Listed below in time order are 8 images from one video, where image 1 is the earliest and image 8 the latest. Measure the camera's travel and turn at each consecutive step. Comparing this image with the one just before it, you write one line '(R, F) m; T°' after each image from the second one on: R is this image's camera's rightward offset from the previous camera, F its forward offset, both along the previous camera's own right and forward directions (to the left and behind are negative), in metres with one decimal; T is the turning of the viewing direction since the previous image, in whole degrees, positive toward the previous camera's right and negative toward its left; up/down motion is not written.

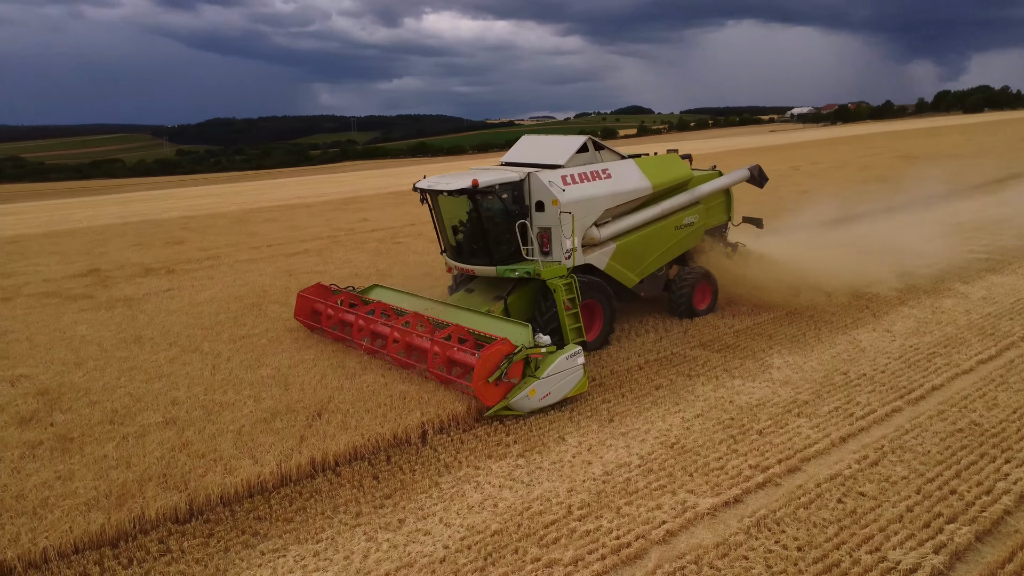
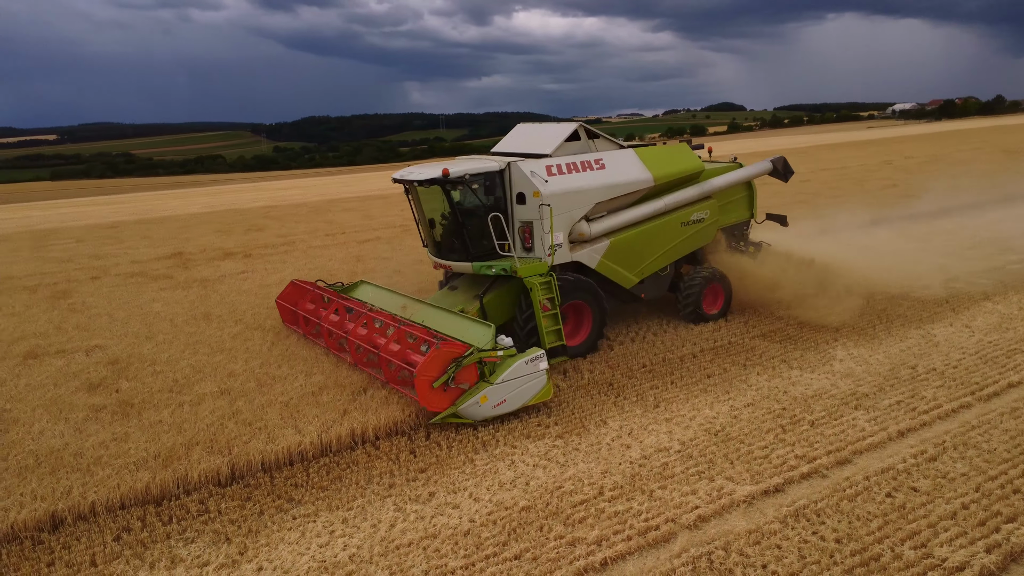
(+0.3, +0.1) m; -6°
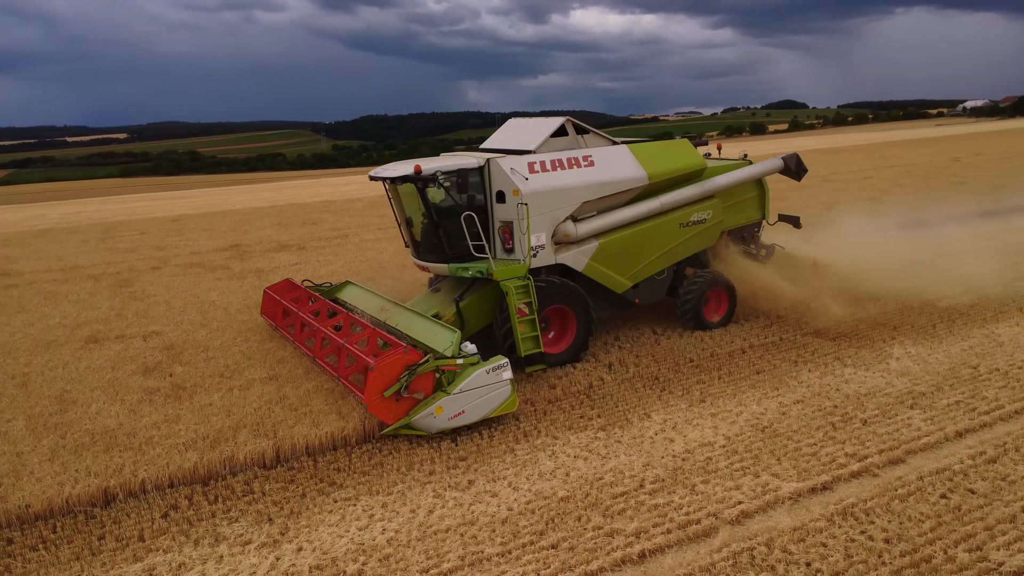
(+0.1, 0.0) m; -4°
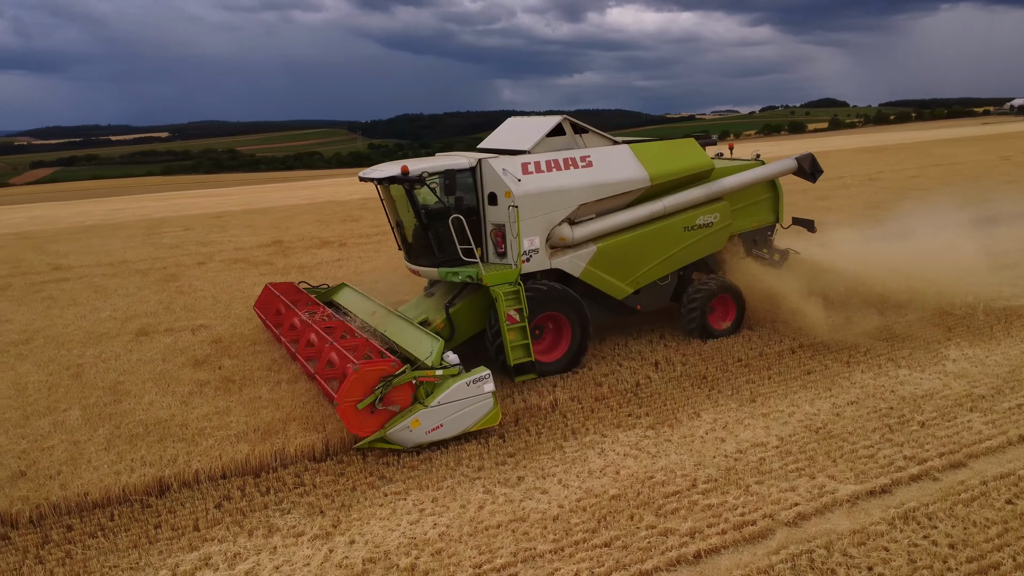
(-0.1, 0.0) m; -2°
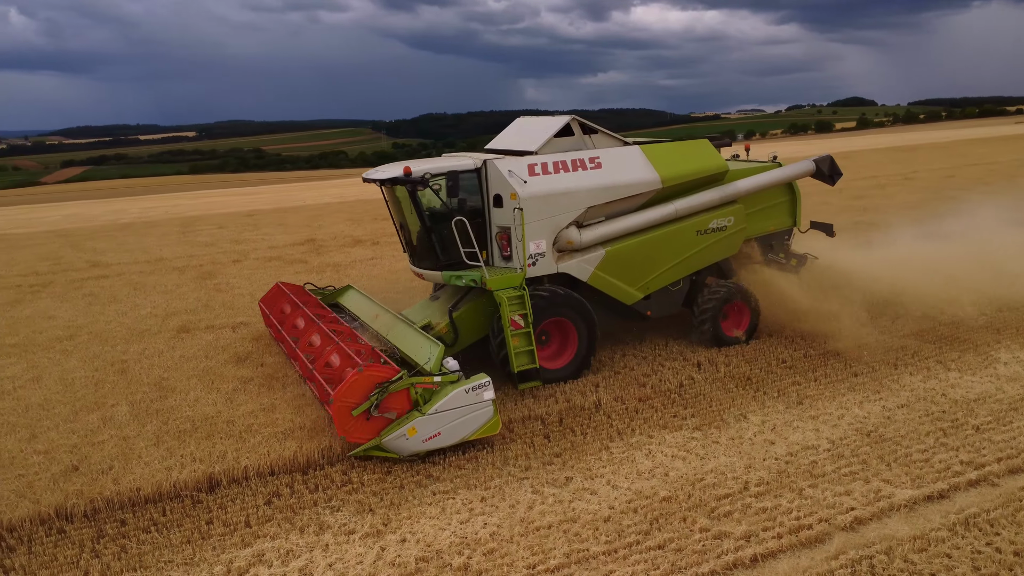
(-0.2, 0.0) m; -2°
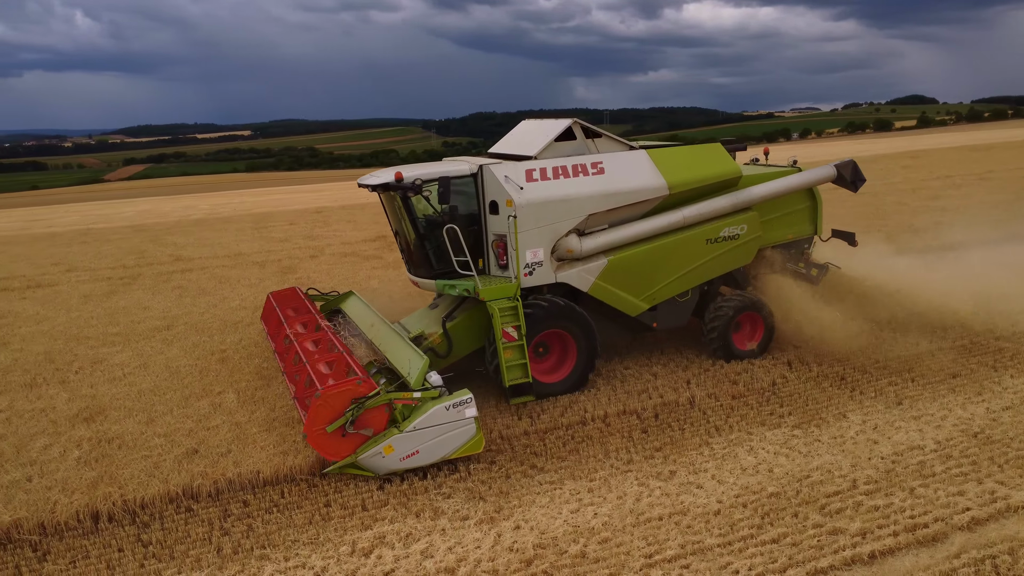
(-0.4, -0.1) m; -3°
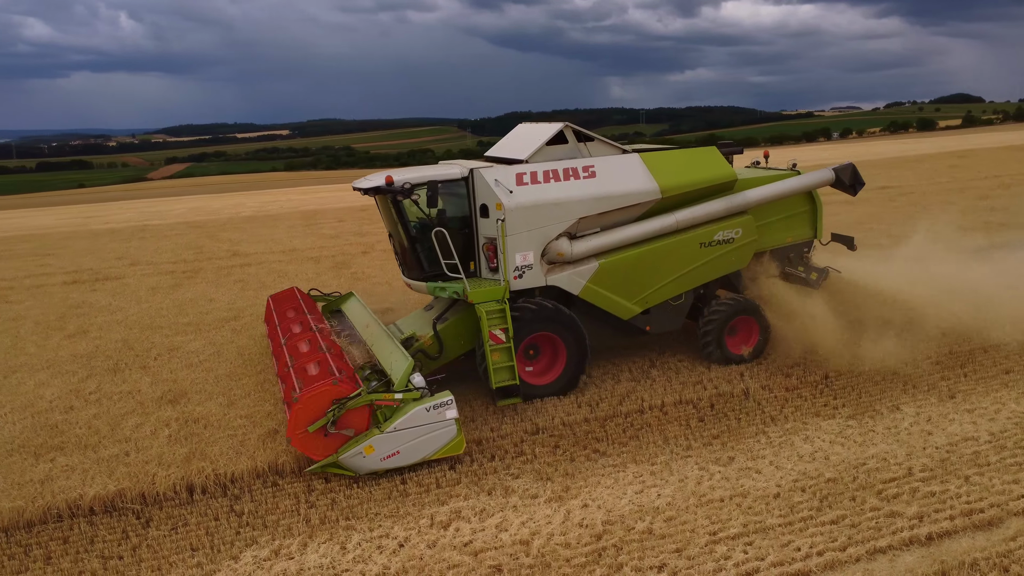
(-0.2, -0.3) m; -2°
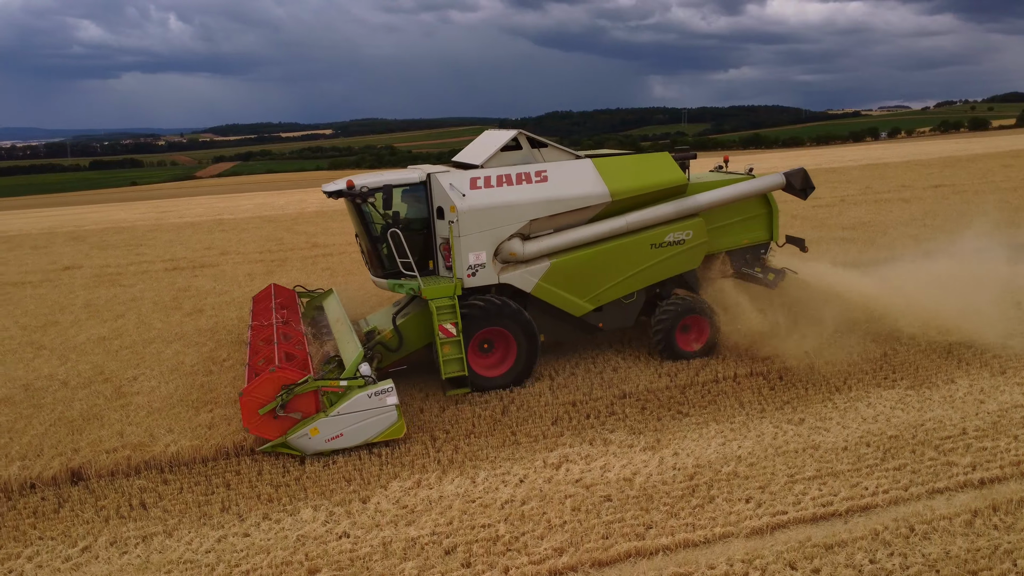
(-0.4, -0.8) m; -3°
